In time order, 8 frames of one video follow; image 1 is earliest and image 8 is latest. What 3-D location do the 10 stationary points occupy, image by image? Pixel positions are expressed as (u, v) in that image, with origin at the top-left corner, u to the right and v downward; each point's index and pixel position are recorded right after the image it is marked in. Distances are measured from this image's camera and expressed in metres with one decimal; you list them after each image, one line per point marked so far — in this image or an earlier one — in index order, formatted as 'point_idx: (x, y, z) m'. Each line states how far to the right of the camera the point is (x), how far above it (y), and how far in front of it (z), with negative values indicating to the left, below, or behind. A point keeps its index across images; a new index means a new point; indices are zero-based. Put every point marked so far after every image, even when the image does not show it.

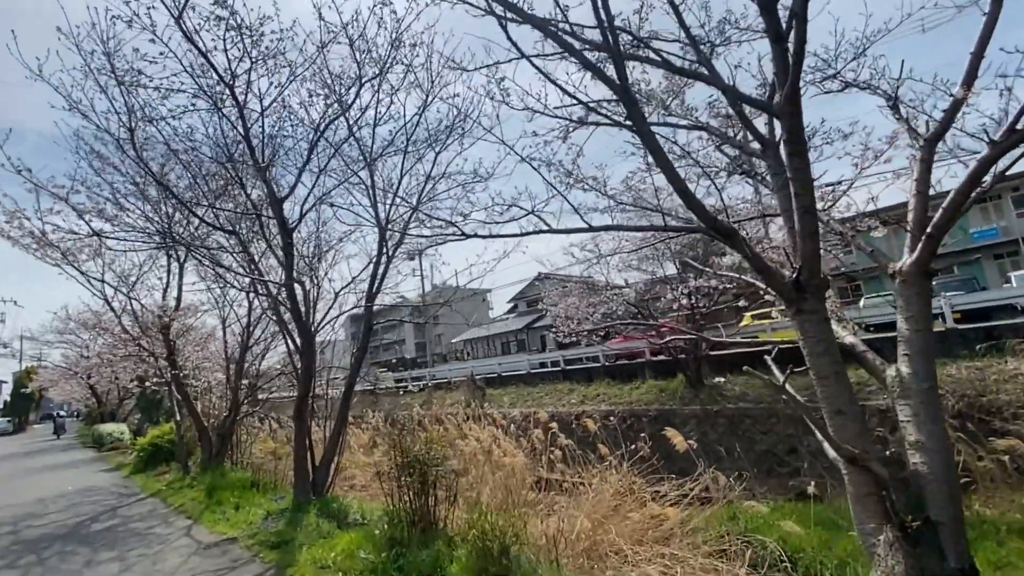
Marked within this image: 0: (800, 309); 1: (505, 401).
0: (+1.3, -0.1, +2.1) m
1: (-0.3, -3.8, +15.8) m
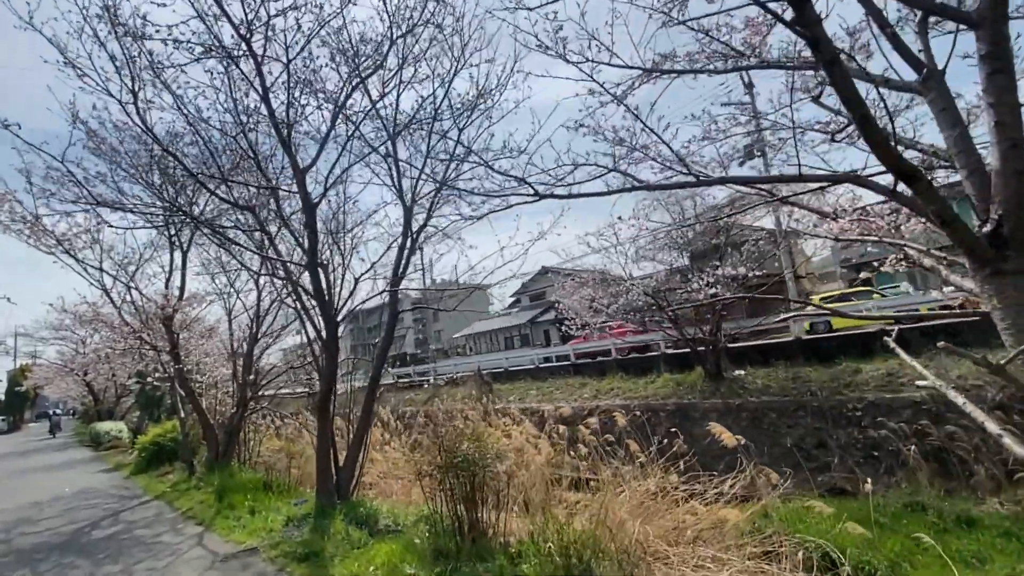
0: (+1.7, +0.1, +1.6) m
1: (+0.1, -3.6, +15.4) m
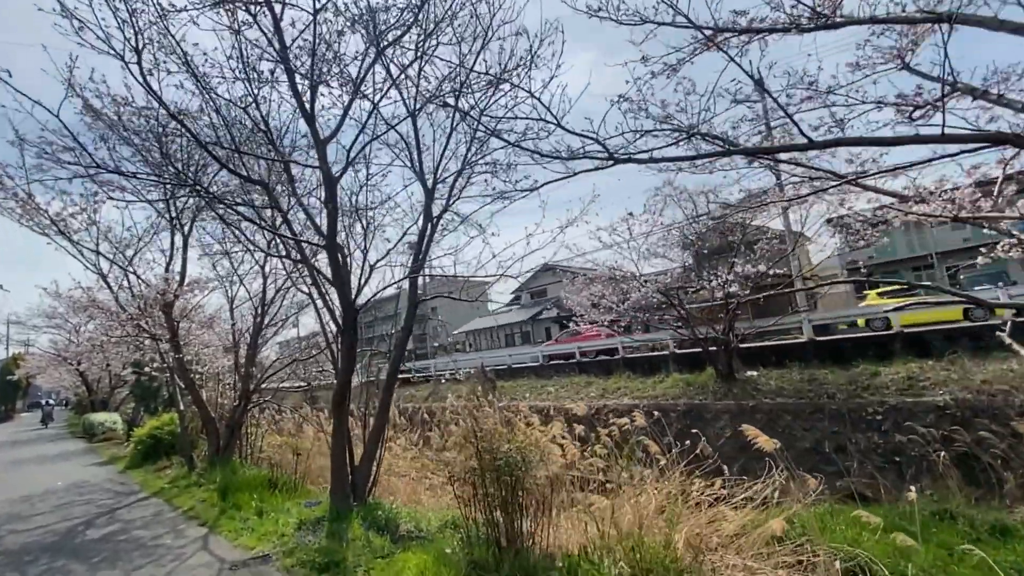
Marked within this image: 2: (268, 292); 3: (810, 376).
0: (+2.0, +0.1, +1.3) m
1: (+0.3, -3.4, +15.1) m
2: (-3.8, 0.0, +7.3) m
3: (+7.3, -2.2, +11.4) m
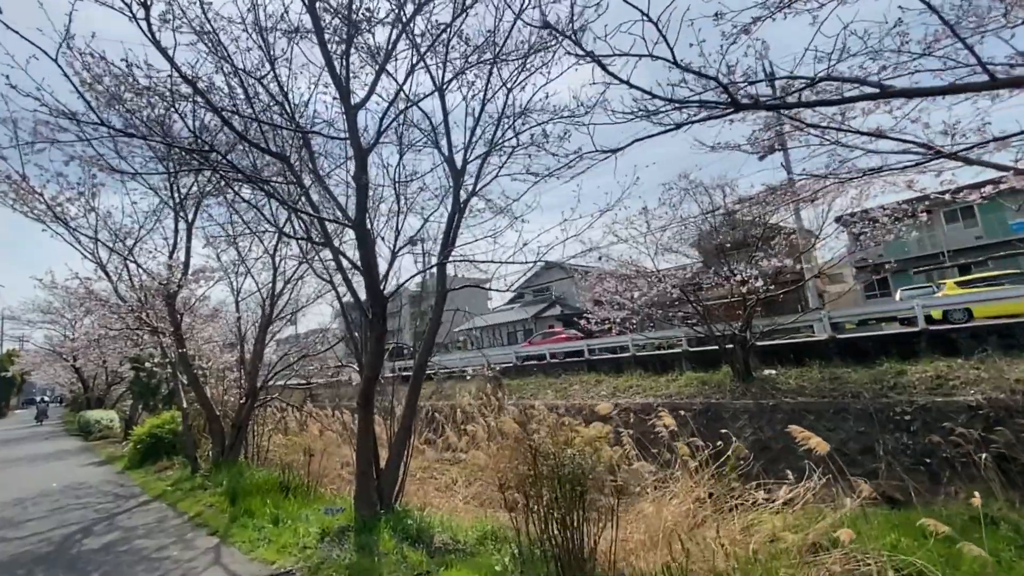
0: (+2.4, +0.2, +1.0) m
1: (+0.5, -3.3, +14.8) m
2: (-3.5, +0.1, +6.9) m
3: (+7.6, -2.1, +11.1) m
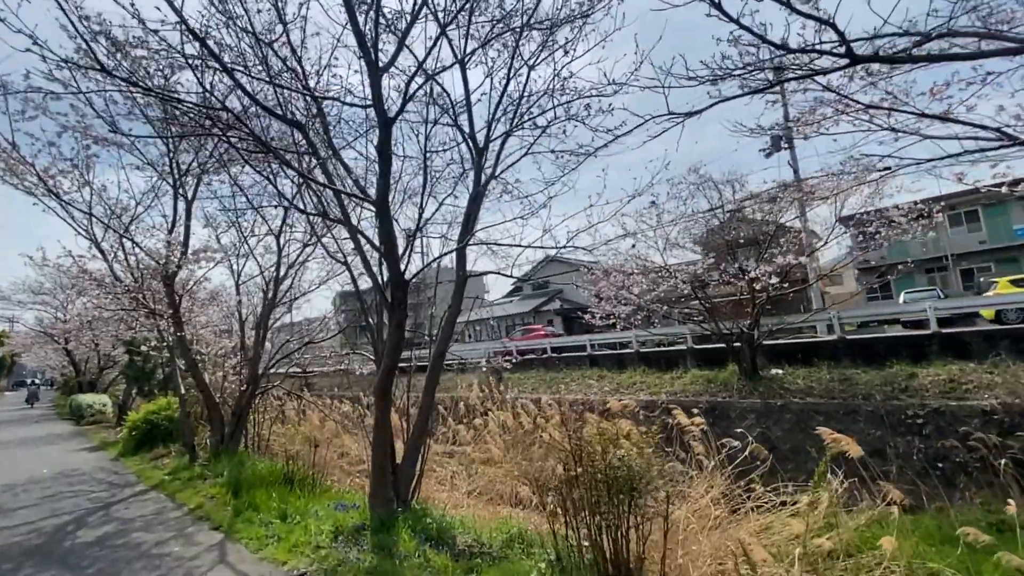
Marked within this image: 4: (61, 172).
0: (+2.6, +0.2, +0.7) m
1: (+0.6, -3.1, +14.6) m
2: (-3.3, +0.3, +6.6) m
3: (+7.7, -2.1, +11.0) m
4: (-5.8, +1.5, +6.1) m
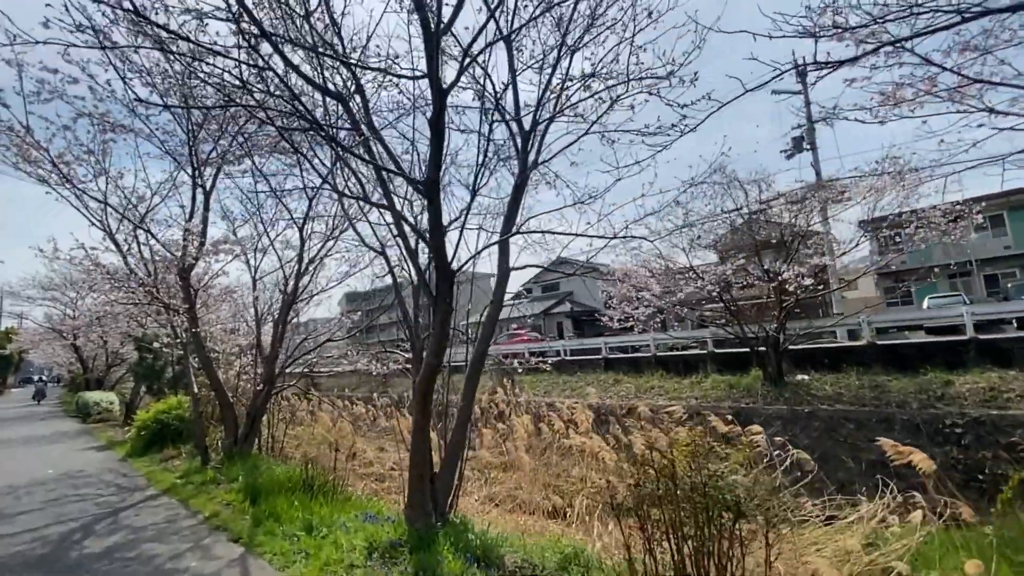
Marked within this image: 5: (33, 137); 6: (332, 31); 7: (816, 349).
0: (+3.0, +0.2, +0.4) m
1: (+1.0, -3.1, +14.2) m
2: (-2.9, +0.4, +6.3) m
3: (+8.1, -2.1, +10.6) m
4: (-5.4, +1.6, +5.8) m
5: (-5.4, +1.7, +5.2) m
6: (-1.6, +2.2, +4.0) m
7: (+7.9, -1.6, +12.2) m
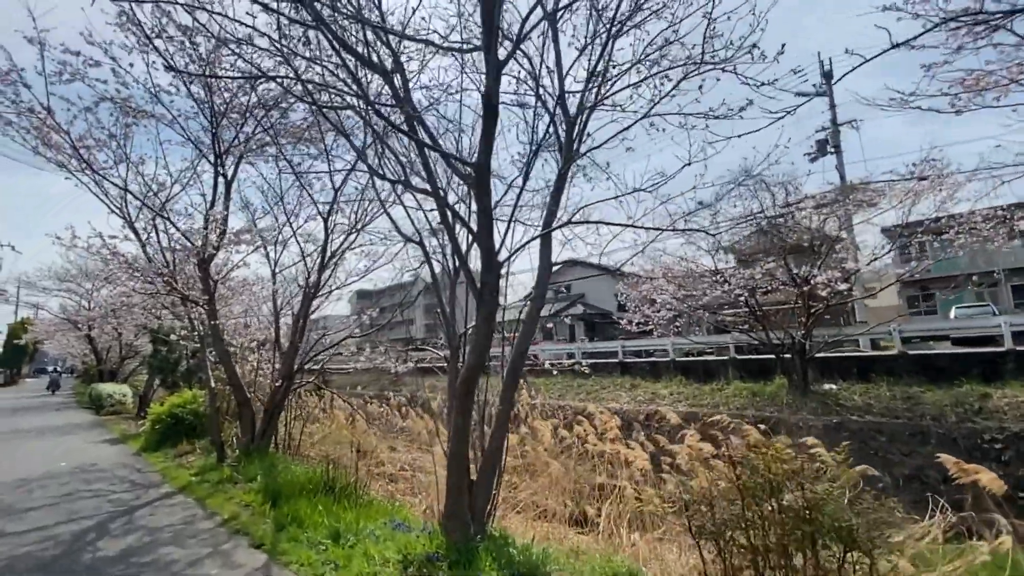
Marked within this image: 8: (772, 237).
0: (+3.2, +0.2, +0.1) m
1: (+1.4, -3.1, +14.0) m
2: (-2.5, +0.5, +6.1) m
3: (+8.5, -2.3, +10.2) m
4: (-5.1, +1.7, +5.7) m
5: (-5.0, +1.8, +5.1) m
6: (-1.2, +2.2, +3.8) m
7: (+8.3, -1.8, +11.8) m
8: (+5.6, +1.1, +10.1) m
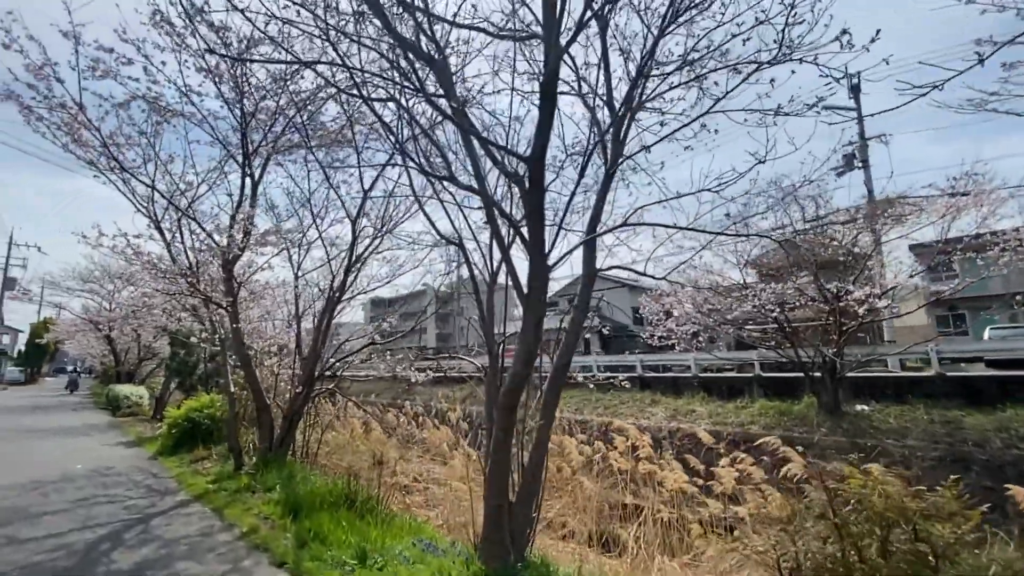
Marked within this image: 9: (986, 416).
0: (+3.4, +0.2, -0.2) m
1: (+1.9, -3.4, +13.6) m
2: (-2.1, +0.4, +6.0) m
3: (+8.9, -2.7, +9.7) m
4: (-4.7, +1.7, +5.7) m
5: (-4.6, +1.8, +5.1) m
6: (-0.9, +2.2, +3.7) m
7: (+8.8, -2.2, +11.3) m
8: (+6.1, +0.8, +9.8) m
9: (+9.6, -2.6, +9.5) m
